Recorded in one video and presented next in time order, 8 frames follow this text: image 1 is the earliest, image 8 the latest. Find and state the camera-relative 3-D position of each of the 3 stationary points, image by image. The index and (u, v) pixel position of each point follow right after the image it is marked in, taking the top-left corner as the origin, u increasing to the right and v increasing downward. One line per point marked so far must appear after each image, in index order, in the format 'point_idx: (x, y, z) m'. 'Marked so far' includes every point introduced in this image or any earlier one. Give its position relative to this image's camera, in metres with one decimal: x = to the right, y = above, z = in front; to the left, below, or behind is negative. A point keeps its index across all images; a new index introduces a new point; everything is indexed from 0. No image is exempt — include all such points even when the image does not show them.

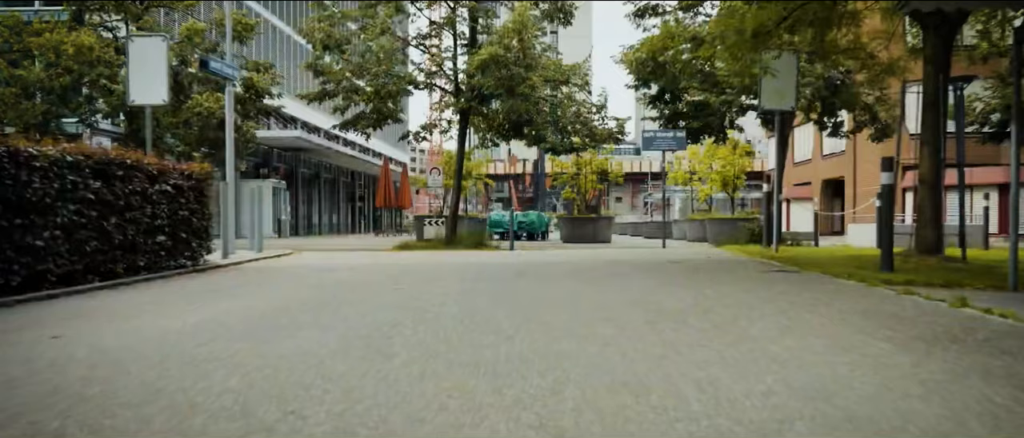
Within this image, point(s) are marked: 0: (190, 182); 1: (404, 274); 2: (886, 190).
0: (-5.0, +0.6, +13.8) m
1: (-1.5, -0.7, +12.5) m
2: (+4.6, +0.4, +10.9) m
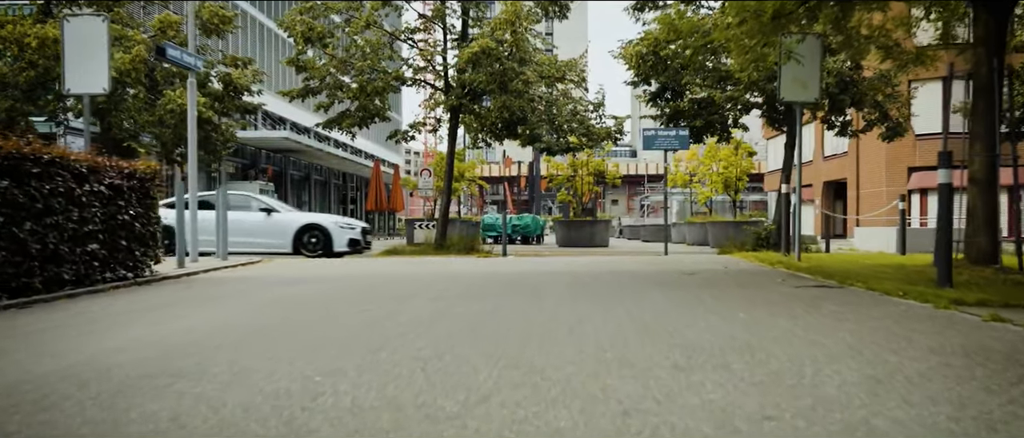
0: (-5.2, +0.5, +12.1) m
1: (-1.6, -0.8, +10.8) m
2: (+4.5, +0.3, +9.2) m
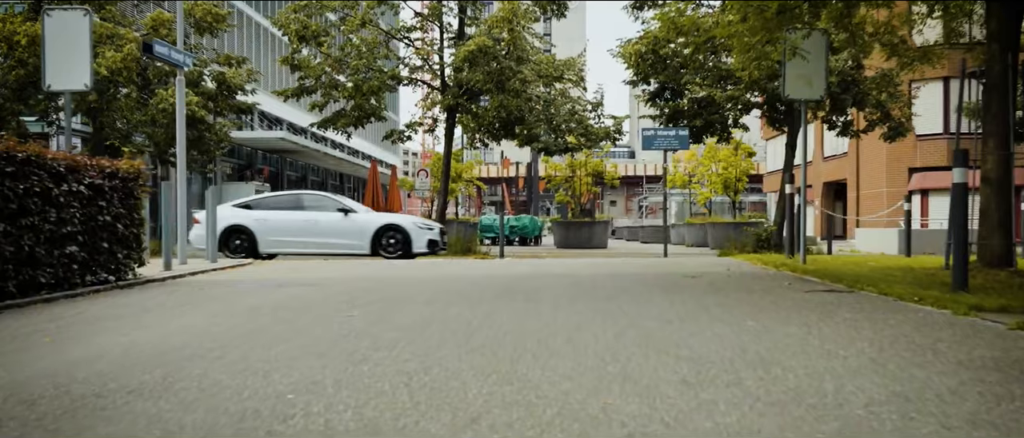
0: (-5.2, +0.5, +11.7) m
1: (-1.6, -0.8, +10.3) m
2: (+4.4, +0.3, +8.8) m
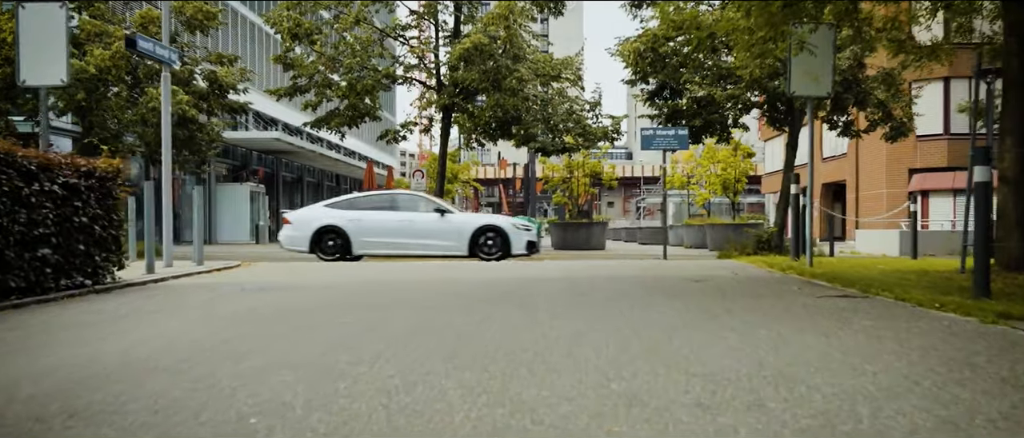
0: (-5.3, +0.5, +11.1) m
1: (-1.7, -0.8, +9.8) m
2: (+4.4, +0.3, +8.3) m
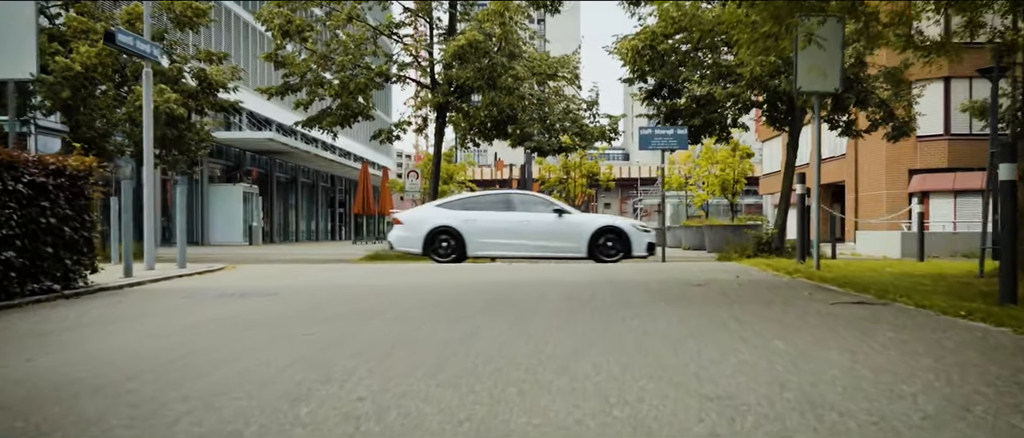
0: (-5.4, +0.5, +10.5) m
1: (-1.8, -0.8, +9.2) m
2: (+4.3, +0.3, +7.7) m
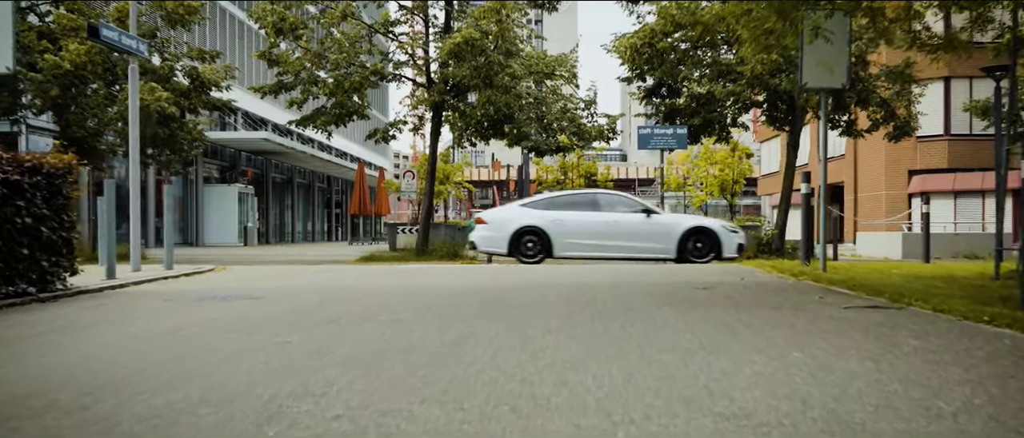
0: (-5.4, +0.5, +10.1) m
1: (-1.8, -0.8, +8.8) m
2: (+4.3, +0.3, +7.3) m
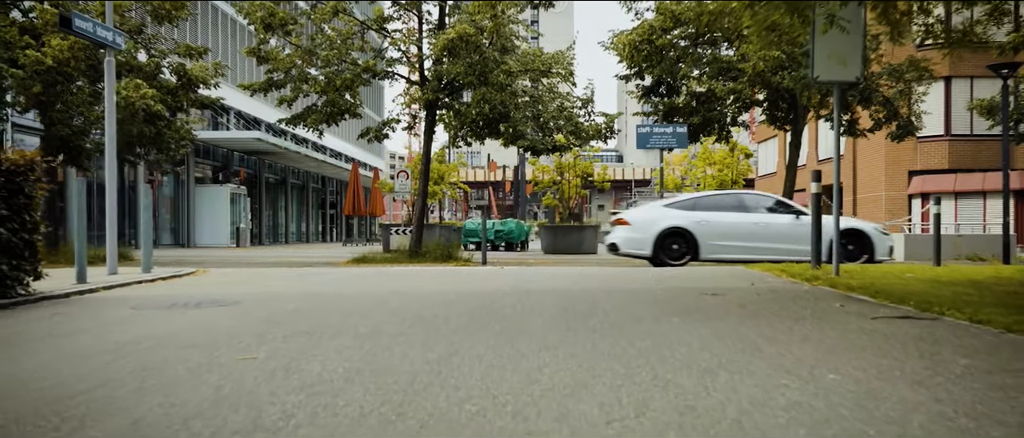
0: (-5.5, +0.5, +9.4) m
1: (-1.9, -0.8, +8.1) m
2: (+4.2, +0.3, +6.6) m
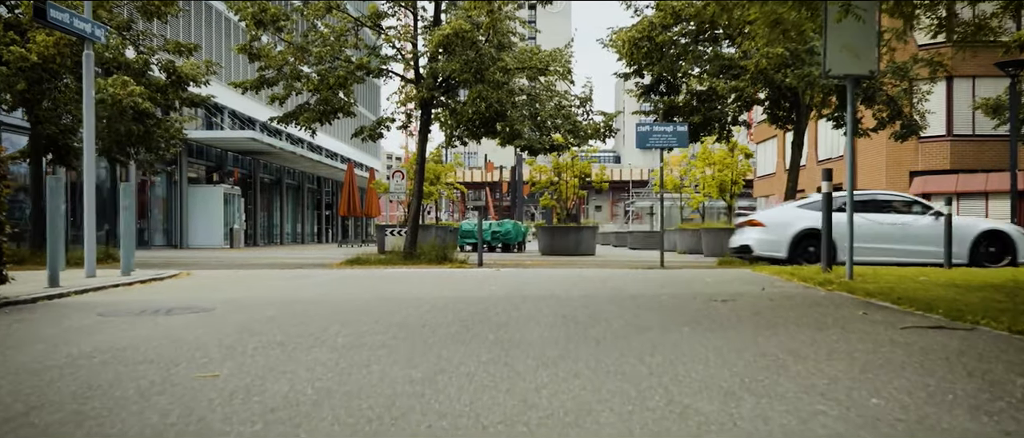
0: (-5.5, +0.5, +8.8) m
1: (-1.9, -0.8, +7.5) m
2: (+4.2, +0.3, +6.0) m
